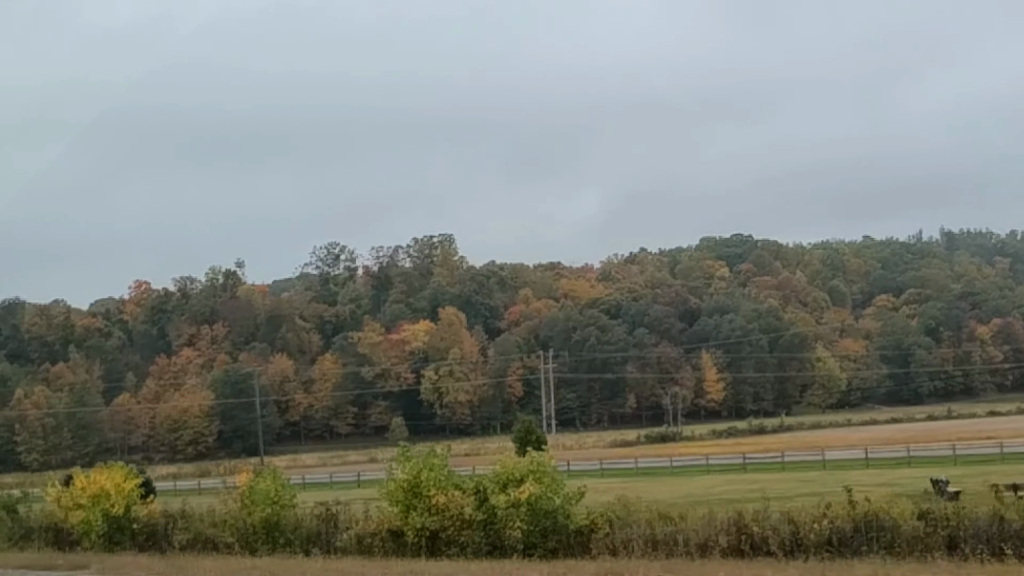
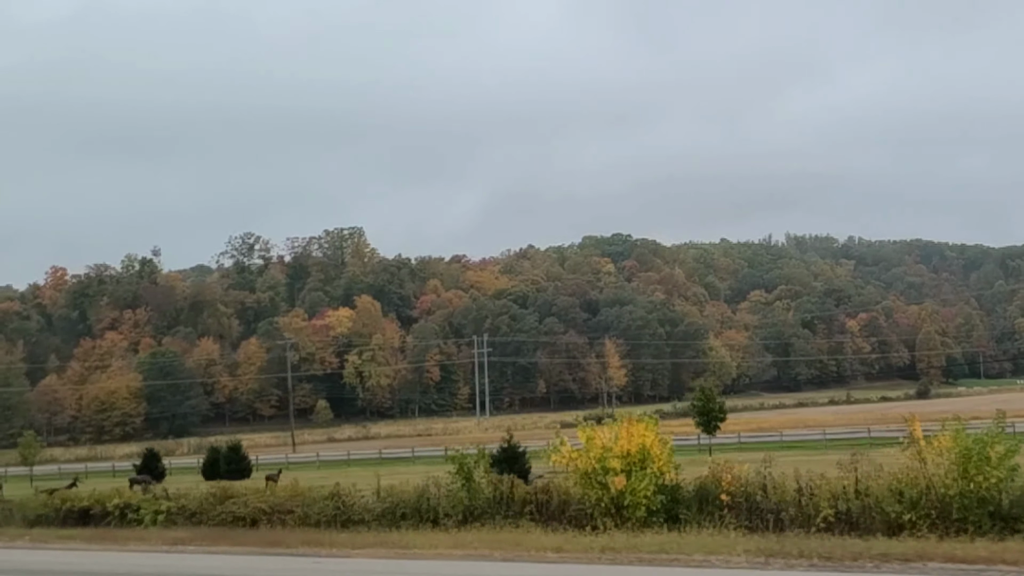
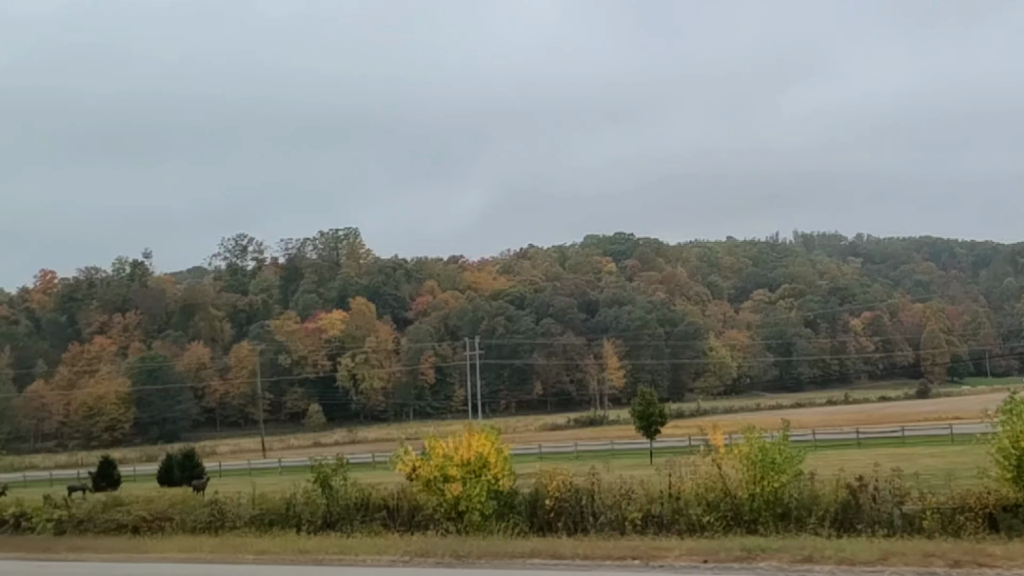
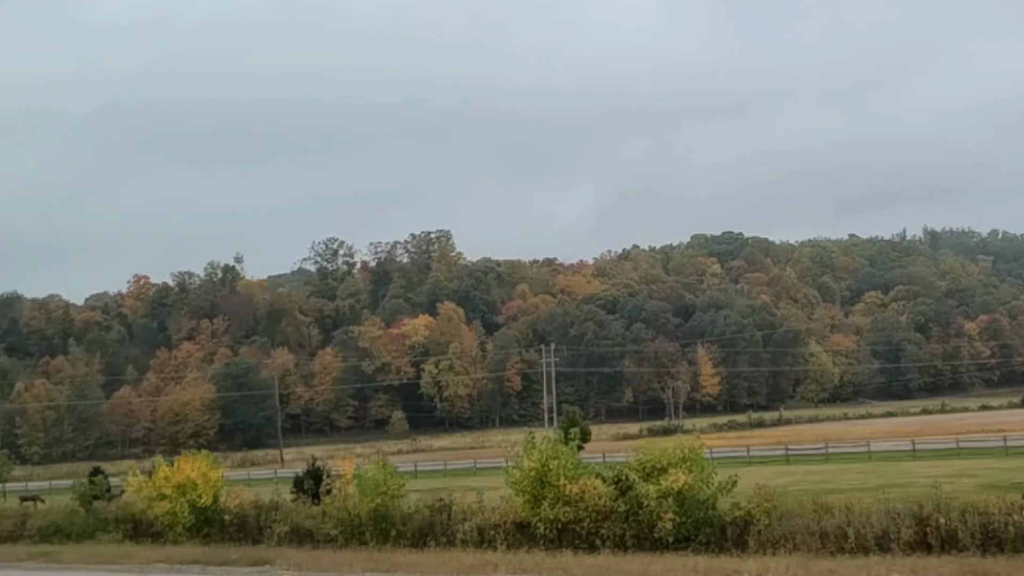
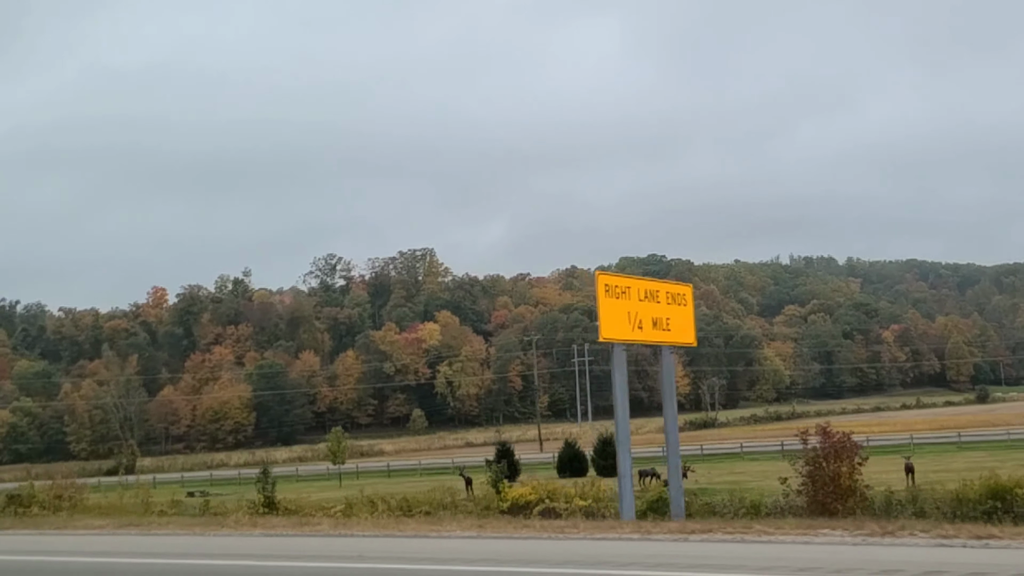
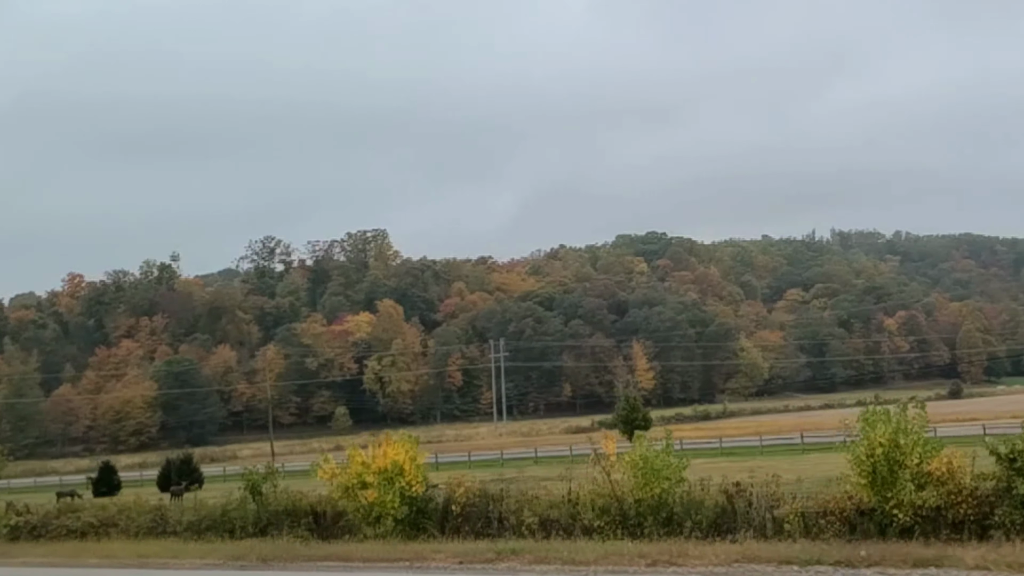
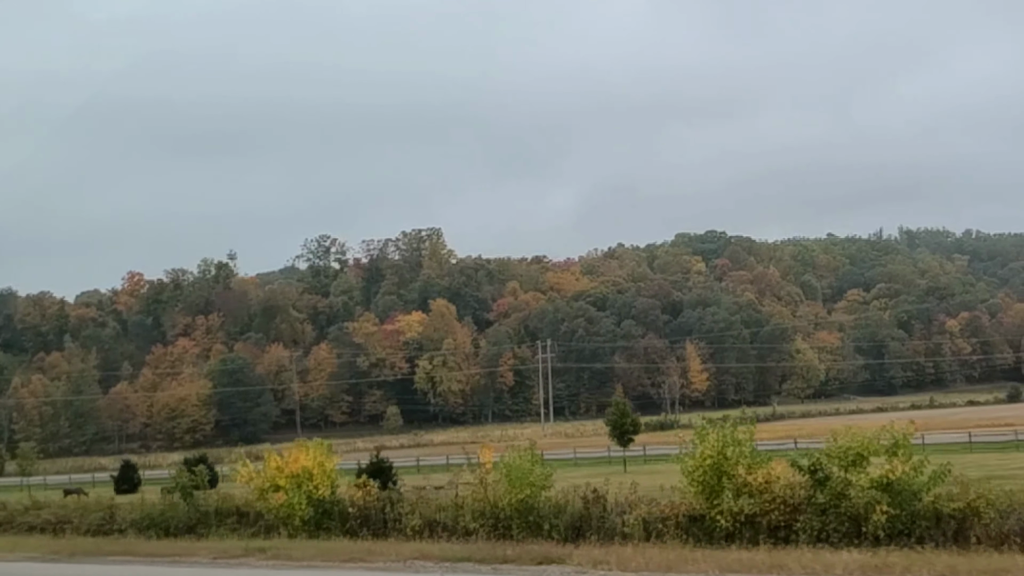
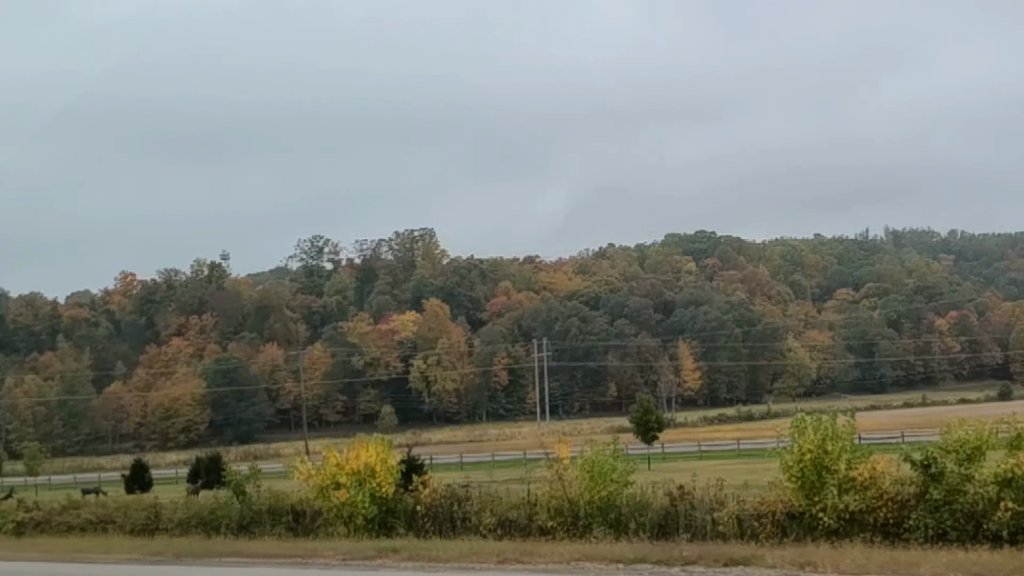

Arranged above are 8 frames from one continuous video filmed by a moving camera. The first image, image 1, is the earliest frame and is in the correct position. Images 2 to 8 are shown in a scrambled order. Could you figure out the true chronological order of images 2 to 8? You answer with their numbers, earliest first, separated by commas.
4, 7, 8, 6, 3, 2, 5
